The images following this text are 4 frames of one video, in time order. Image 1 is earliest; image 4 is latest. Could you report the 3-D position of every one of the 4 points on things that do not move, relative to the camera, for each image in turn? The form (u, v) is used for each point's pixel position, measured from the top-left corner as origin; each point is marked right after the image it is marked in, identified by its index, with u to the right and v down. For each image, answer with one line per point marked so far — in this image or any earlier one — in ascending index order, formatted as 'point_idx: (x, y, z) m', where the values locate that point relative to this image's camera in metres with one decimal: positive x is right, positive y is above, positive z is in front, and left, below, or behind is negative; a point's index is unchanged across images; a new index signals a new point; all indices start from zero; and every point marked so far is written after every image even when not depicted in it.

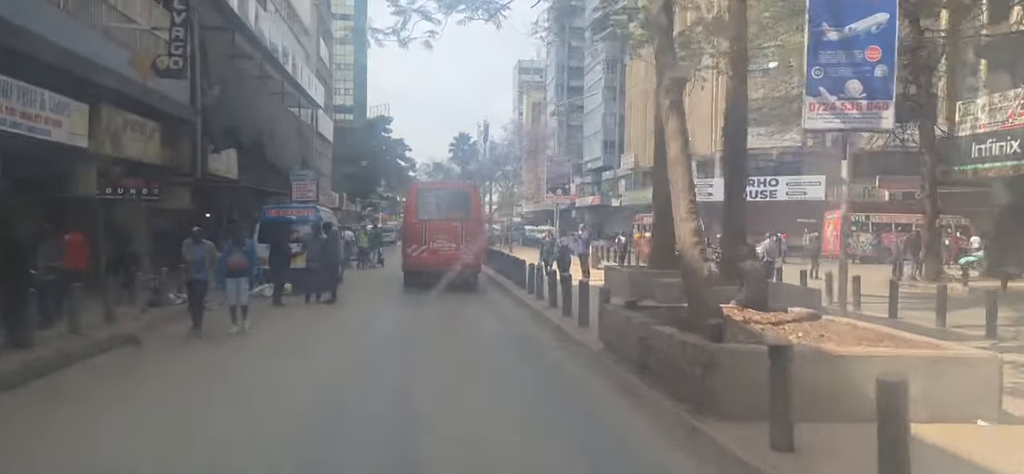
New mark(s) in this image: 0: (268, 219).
0: (-4.6, +0.3, +17.1) m
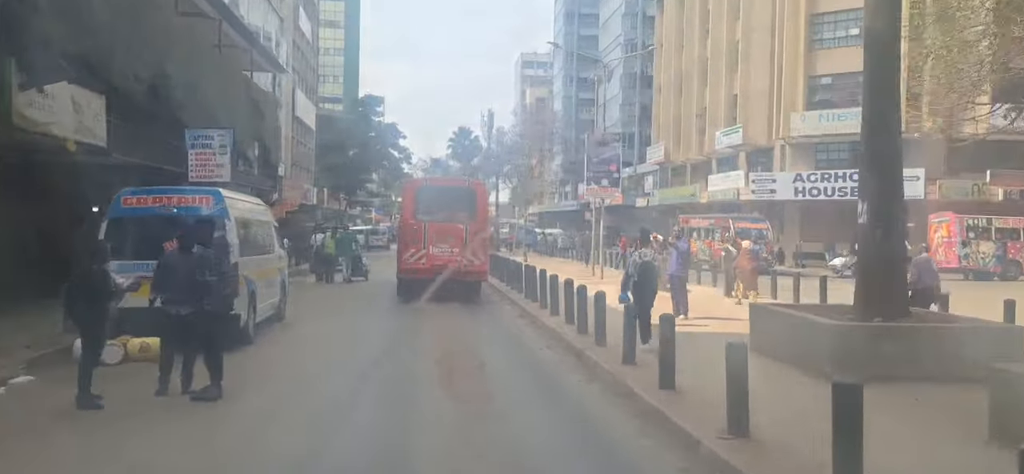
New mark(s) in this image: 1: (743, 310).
0: (-3.9, +0.2, +9.1) m
1: (+3.8, -1.2, +14.8) m
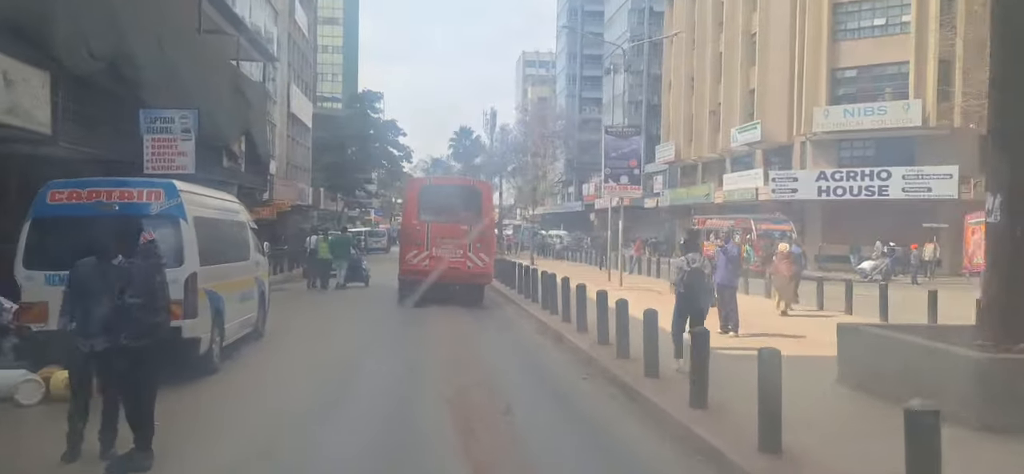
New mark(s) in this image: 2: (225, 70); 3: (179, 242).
0: (-3.6, +0.2, +7.2) m
1: (+4.0, -1.2, +12.9) m
2: (-6.1, +3.5, +19.2) m
3: (-2.7, 0.0, +7.3) m
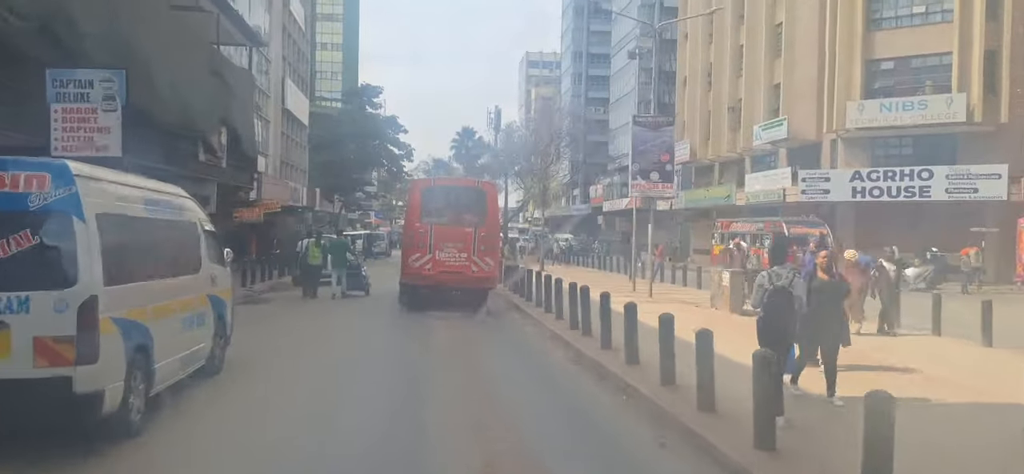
0: (-3.4, +0.2, +4.8) m
1: (+4.3, -1.3, +10.5) m
2: (-5.8, +3.4, +16.9) m
3: (-2.4, -0.1, +5.0) m
